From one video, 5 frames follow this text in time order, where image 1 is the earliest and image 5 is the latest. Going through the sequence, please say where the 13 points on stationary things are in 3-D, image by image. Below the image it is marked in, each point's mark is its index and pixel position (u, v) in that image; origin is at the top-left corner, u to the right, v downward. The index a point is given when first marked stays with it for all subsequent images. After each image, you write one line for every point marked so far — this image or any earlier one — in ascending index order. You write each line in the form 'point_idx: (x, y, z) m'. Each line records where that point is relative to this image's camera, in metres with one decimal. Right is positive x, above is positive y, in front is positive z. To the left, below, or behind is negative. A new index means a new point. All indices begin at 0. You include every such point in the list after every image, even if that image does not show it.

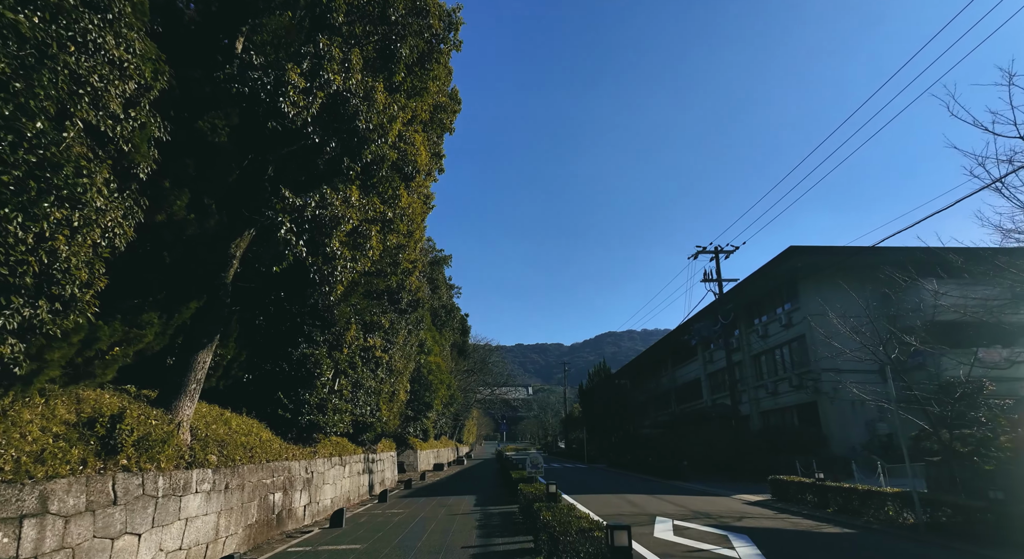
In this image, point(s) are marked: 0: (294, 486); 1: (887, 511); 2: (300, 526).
0: (-4.0, -3.8, +11.0) m
1: (+6.3, -3.9, +10.1) m
2: (-3.9, -4.5, +10.9) m
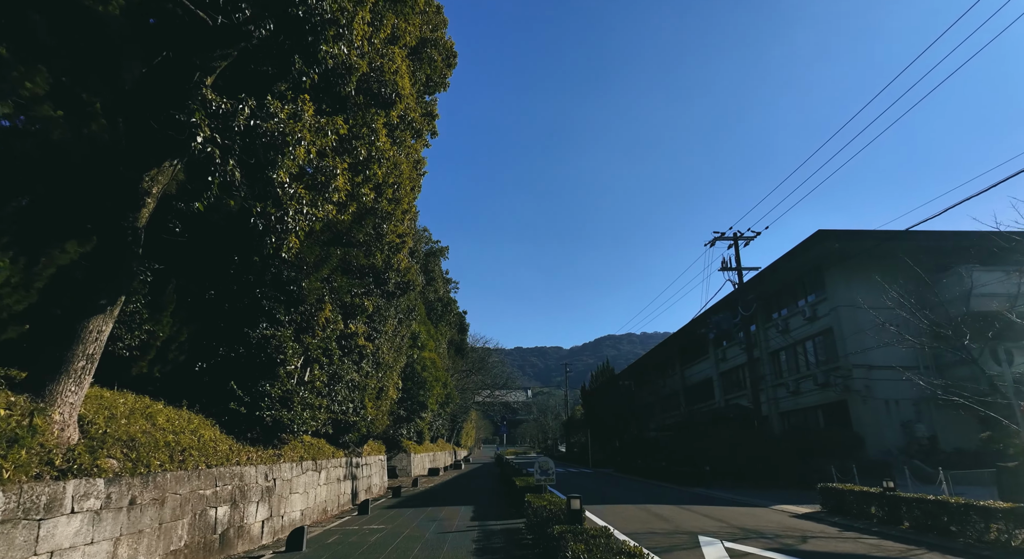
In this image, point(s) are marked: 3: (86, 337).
0: (-3.9, -3.2, +8.9) m
1: (+6.4, -3.3, +8.0) m
2: (-3.8, -3.9, +8.8) m
3: (-3.9, -0.5, +5.5) m
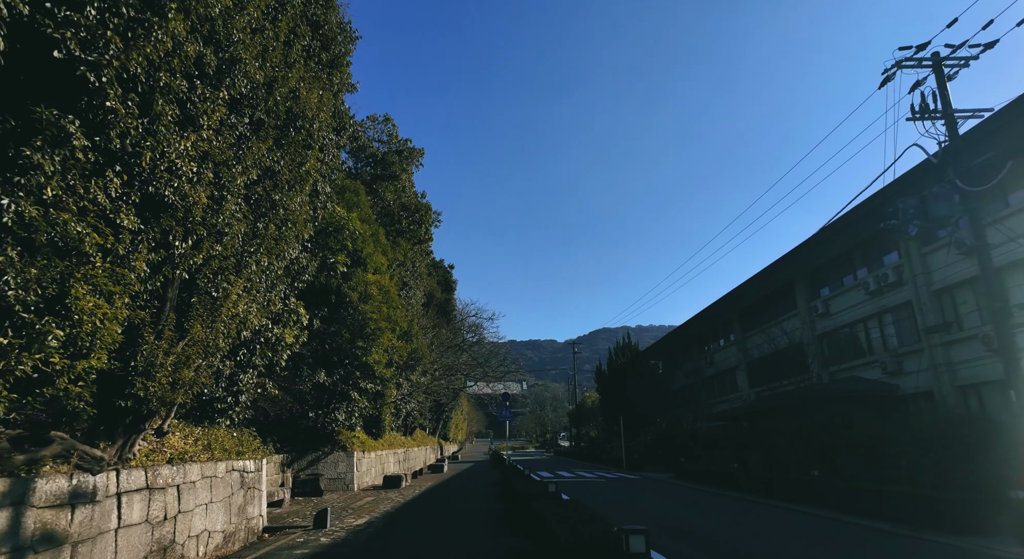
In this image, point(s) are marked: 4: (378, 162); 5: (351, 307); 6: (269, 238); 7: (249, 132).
0: (-3.5, -0.2, -2.1) m
1: (+6.8, -0.4, -2.9) m
2: (-3.4, -0.9, -2.1) m
3: (-3.4, +2.4, -5.5) m
4: (-4.4, +3.9, +19.9) m
5: (-3.7, -0.6, +13.7) m
6: (-3.2, +0.6, +7.9) m
7: (-3.1, +1.8, +7.2) m
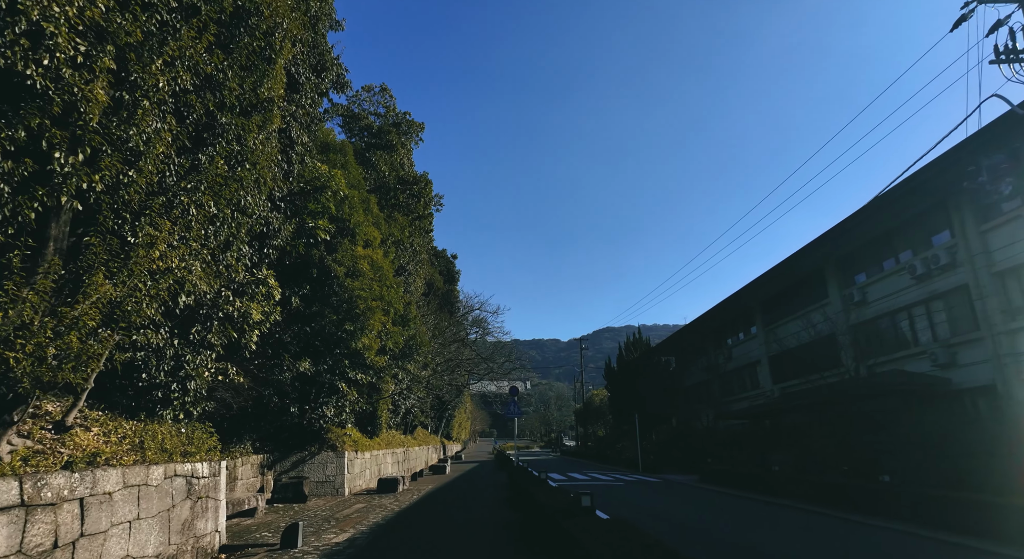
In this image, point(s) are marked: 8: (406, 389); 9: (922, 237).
0: (-3.3, +0.3, -3.9) m
1: (+6.9, +0.1, -4.8) m
2: (-3.2, -0.4, -4.0) m
3: (-3.3, +2.9, -7.4) m
4: (-4.2, +4.4, +18.0) m
5: (-3.4, -0.1, +11.8) m
6: (-3.0, +1.1, +6.1) m
7: (-2.9, +2.3, +5.3) m
8: (-3.4, -3.5, +18.9) m
9: (+13.2, +1.4, +19.3) m
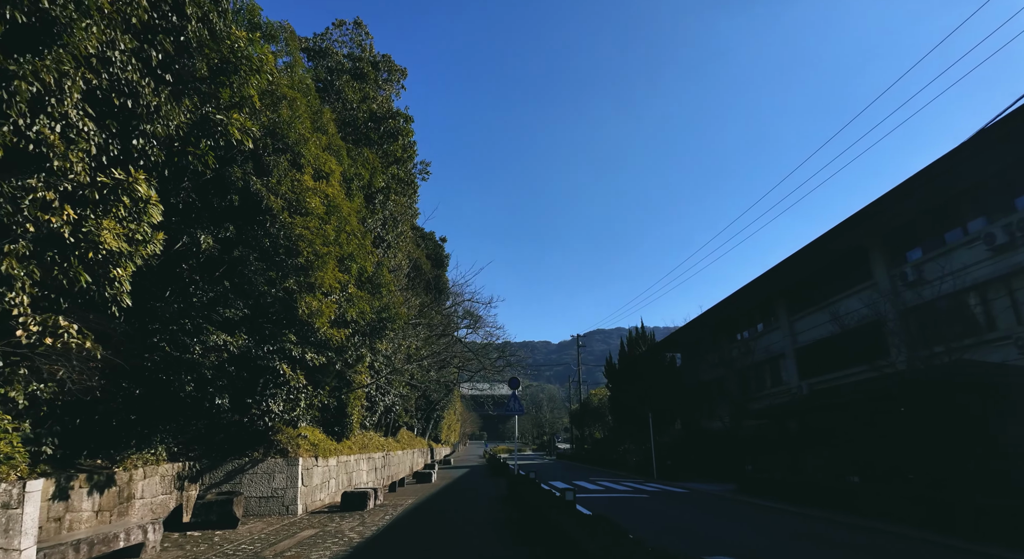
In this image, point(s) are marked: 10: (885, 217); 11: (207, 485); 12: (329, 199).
0: (-3.0, +1.2, -7.3) m
1: (+7.3, +1.0, -8.0) m
2: (-2.9, +0.5, -7.4) m
3: (-2.9, +3.9, -10.7) m
4: (-4.1, +5.3, +14.7) m
5: (-3.3, +0.8, +8.4) m
6: (-2.8, +2.0, +2.7) m
7: (-2.7, +3.2, +2.0) m
8: (-3.4, -2.7, +15.6) m
9: (+13.2, +2.1, +16.2) m
10: (+11.9, +2.1, +19.2) m
11: (-5.5, -3.7, +10.9) m
12: (-2.9, +1.2, +9.5) m
